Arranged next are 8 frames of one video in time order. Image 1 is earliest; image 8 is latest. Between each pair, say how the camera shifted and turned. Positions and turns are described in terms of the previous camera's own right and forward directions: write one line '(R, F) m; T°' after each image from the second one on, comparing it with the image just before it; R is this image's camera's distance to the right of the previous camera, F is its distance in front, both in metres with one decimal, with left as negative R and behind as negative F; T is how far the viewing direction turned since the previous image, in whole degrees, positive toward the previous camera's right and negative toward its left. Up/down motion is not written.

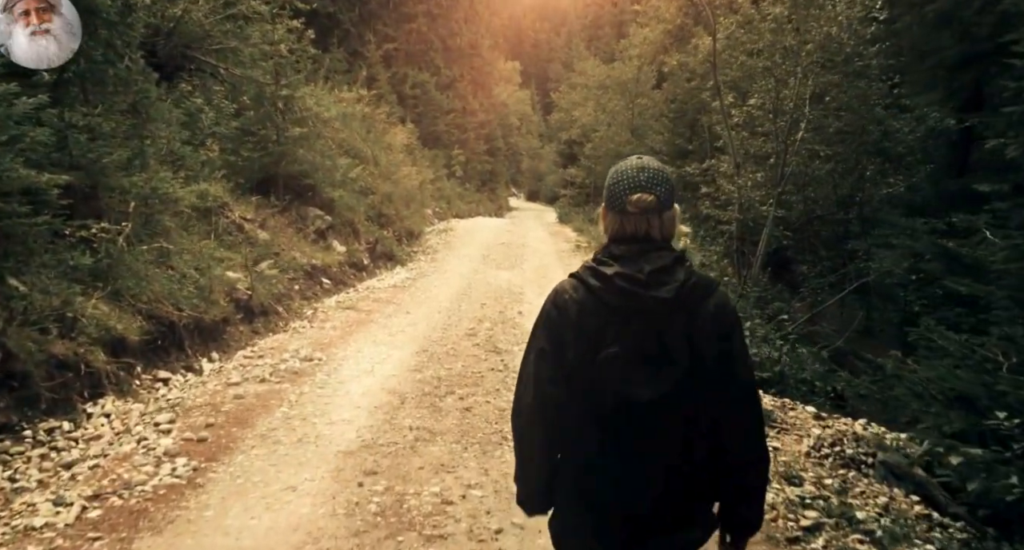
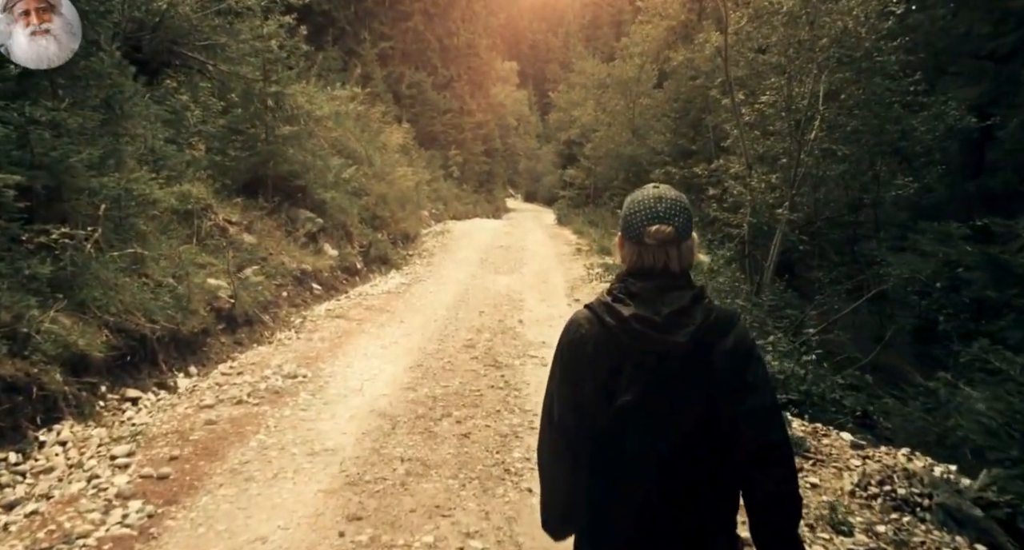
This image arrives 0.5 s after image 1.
(0.0, +0.5) m; 0°
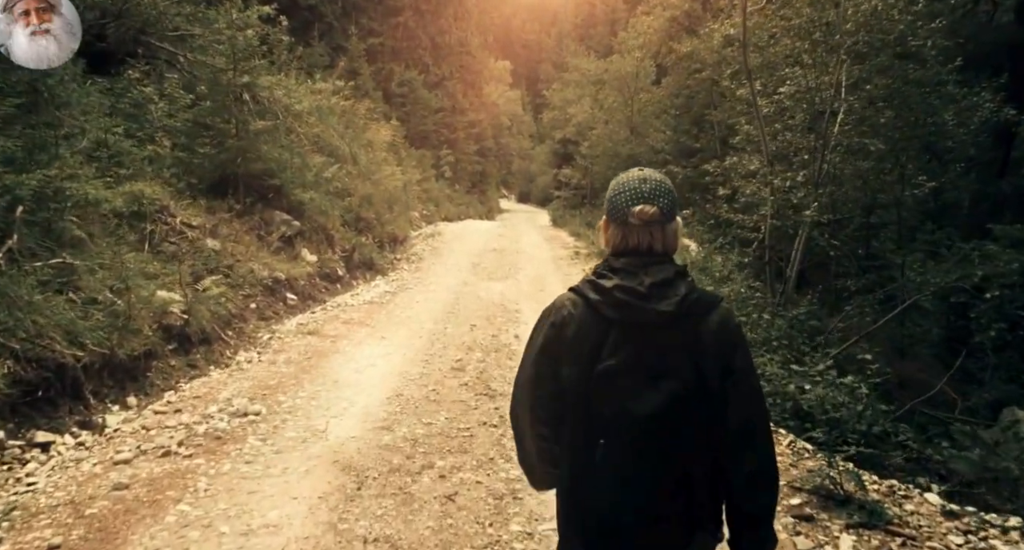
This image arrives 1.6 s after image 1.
(0.0, +1.0) m; +1°
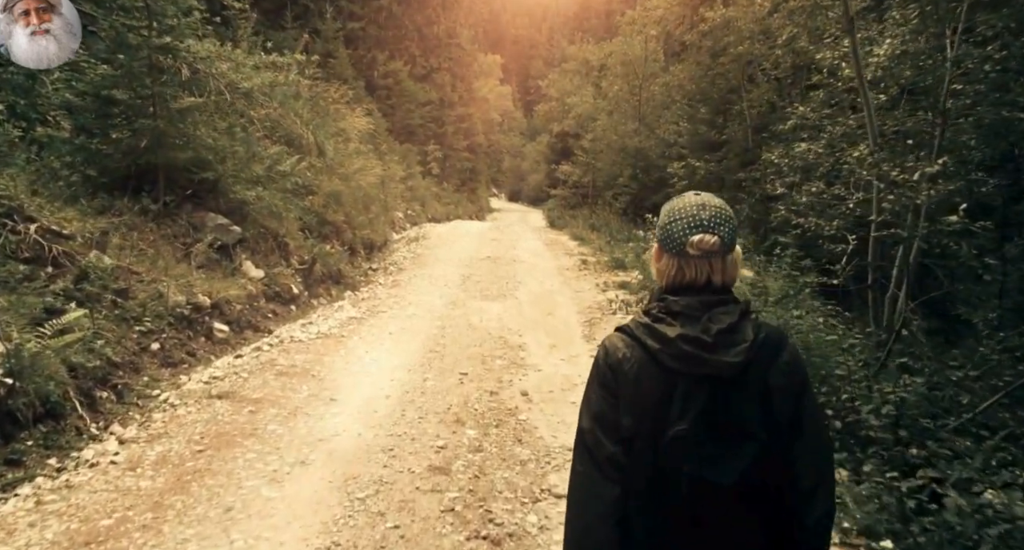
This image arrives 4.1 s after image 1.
(-0.2, +2.4) m; +1°
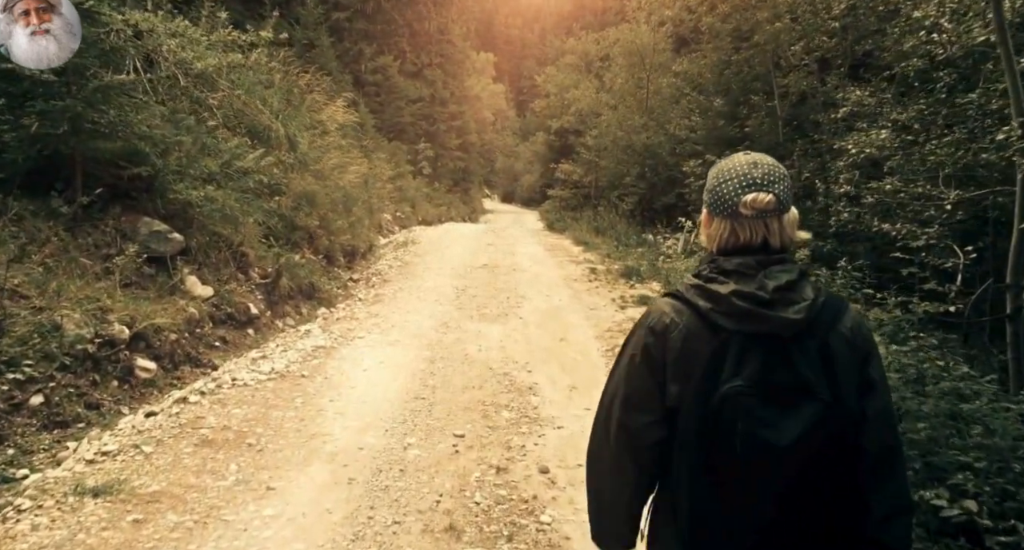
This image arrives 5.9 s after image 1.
(-0.1, +1.6) m; +1°
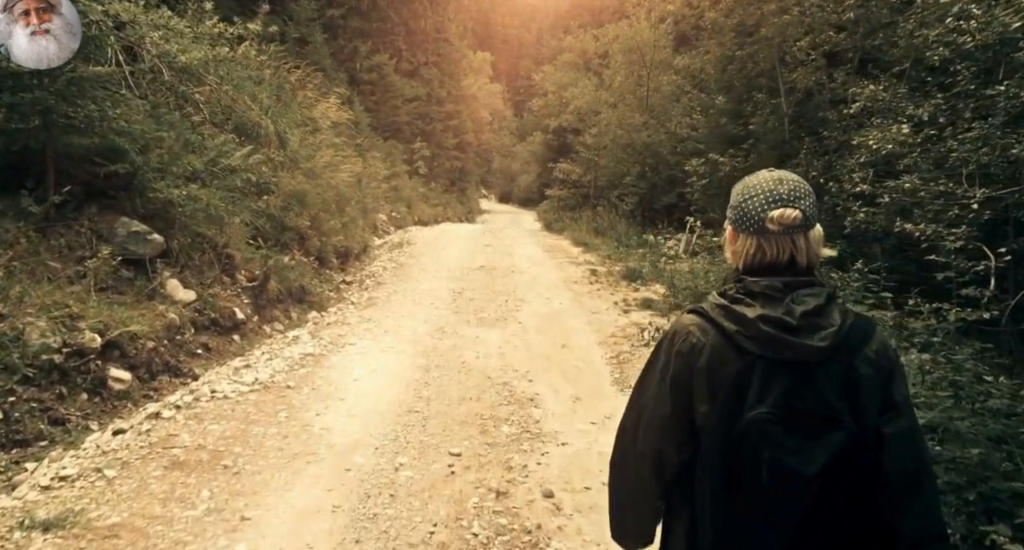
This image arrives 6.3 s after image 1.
(0.0, +0.4) m; 0°
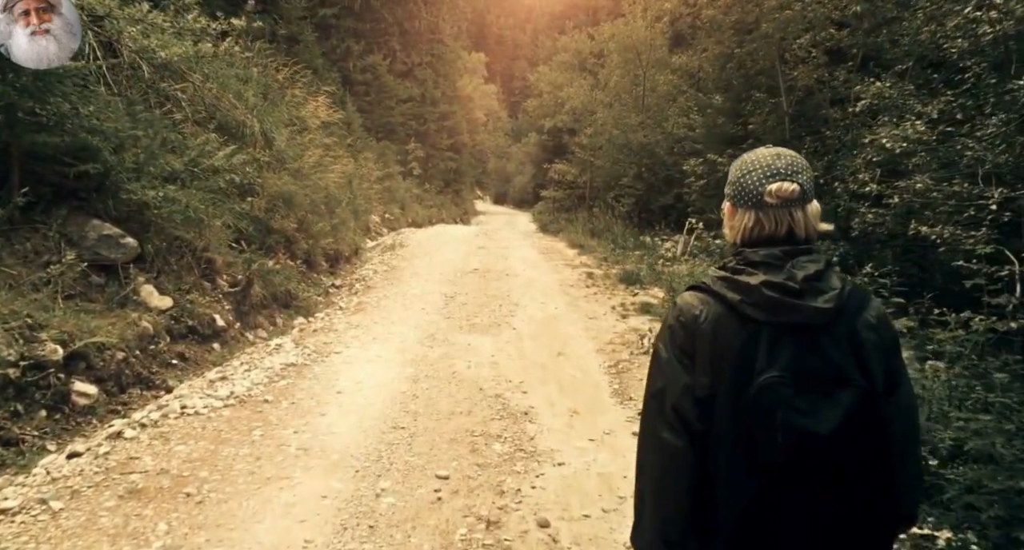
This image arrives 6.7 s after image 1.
(0.0, +0.3) m; 0°
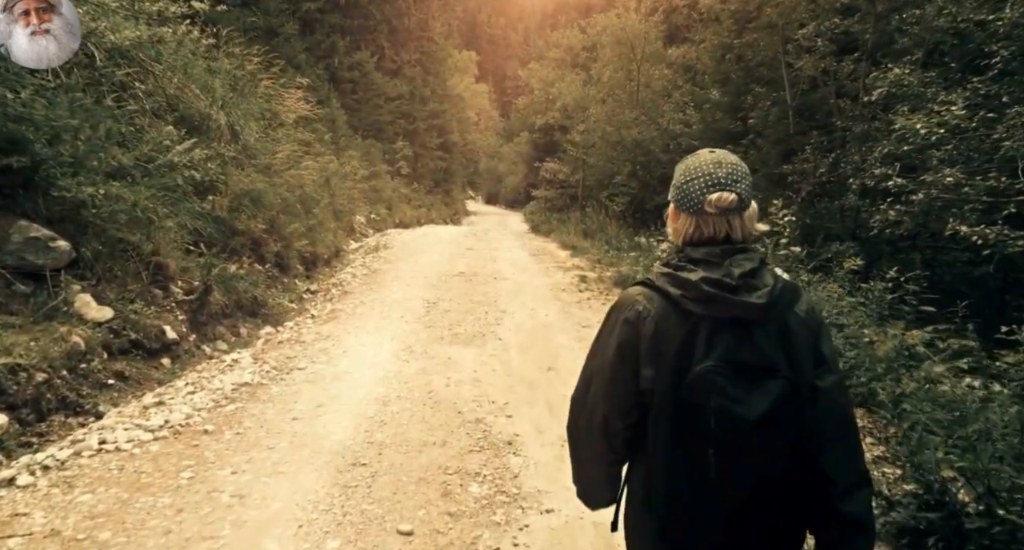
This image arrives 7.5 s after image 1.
(+0.1, +0.7) m; +1°
